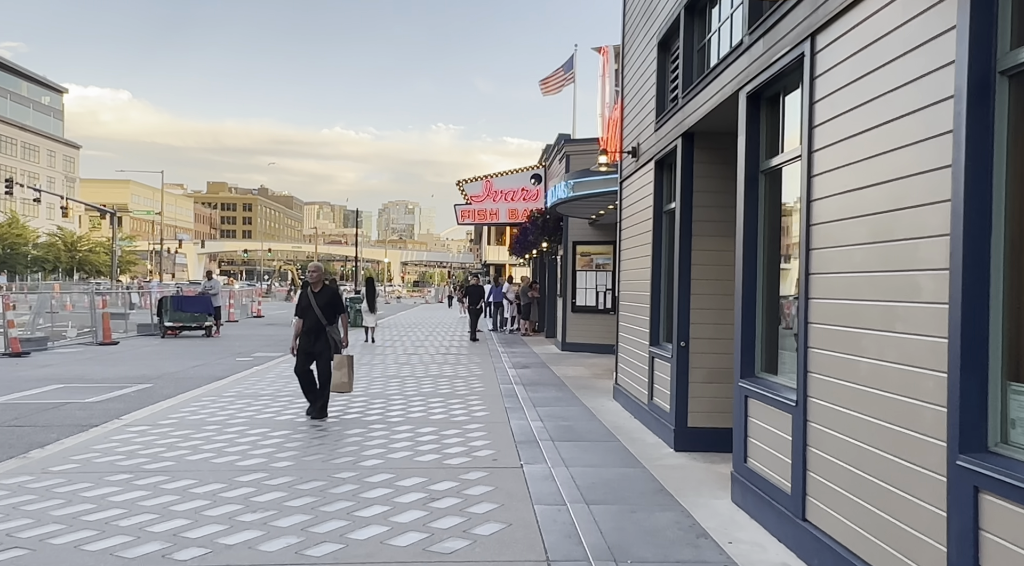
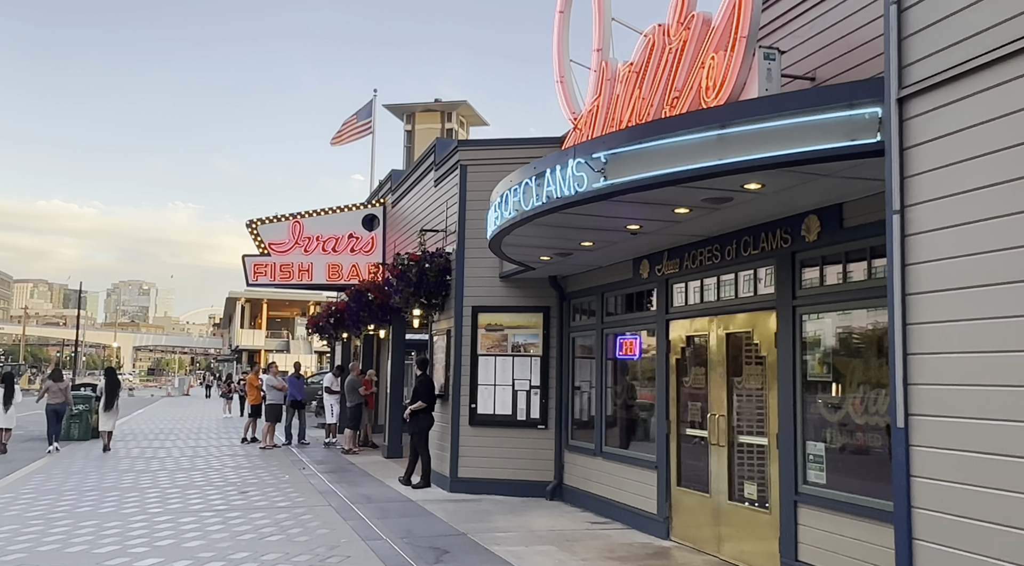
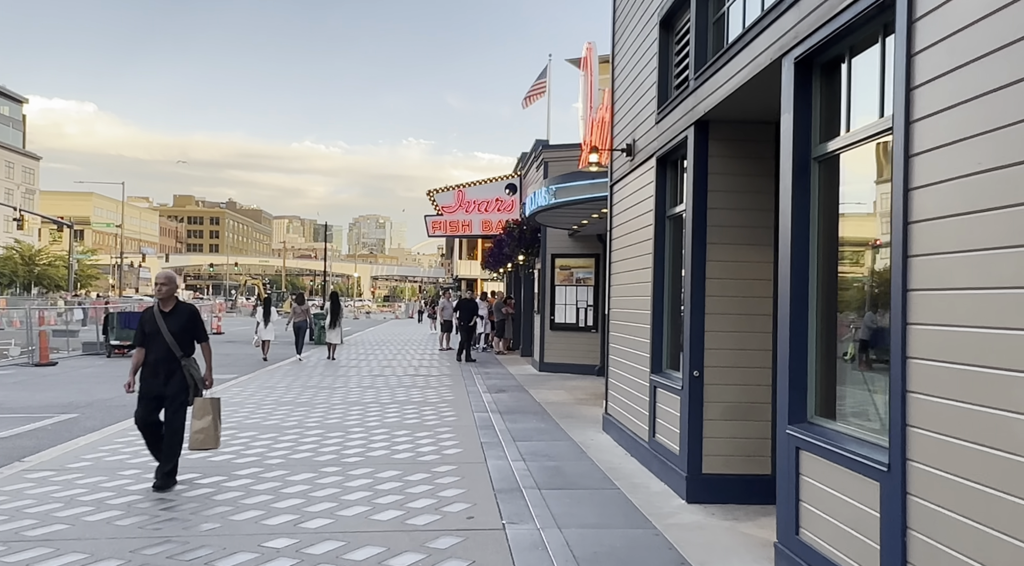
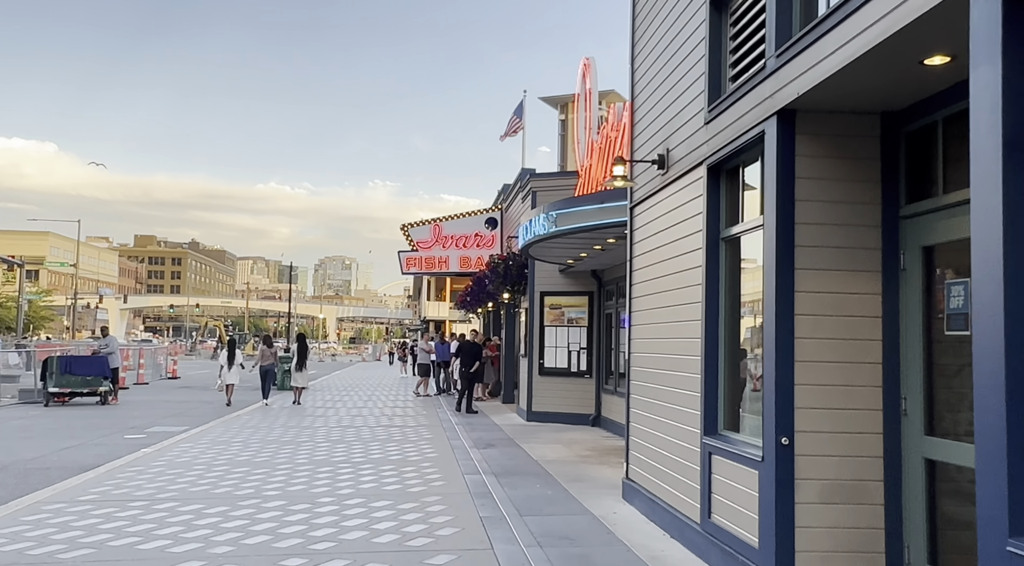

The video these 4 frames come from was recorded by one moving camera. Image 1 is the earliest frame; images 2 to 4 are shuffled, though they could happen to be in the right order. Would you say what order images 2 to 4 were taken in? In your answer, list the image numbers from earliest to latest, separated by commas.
3, 4, 2
